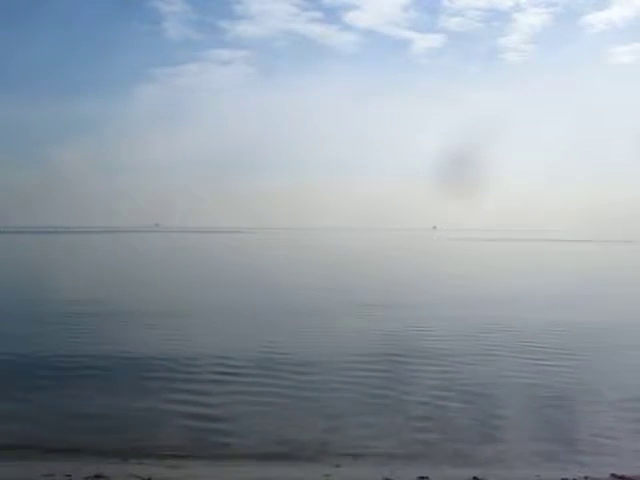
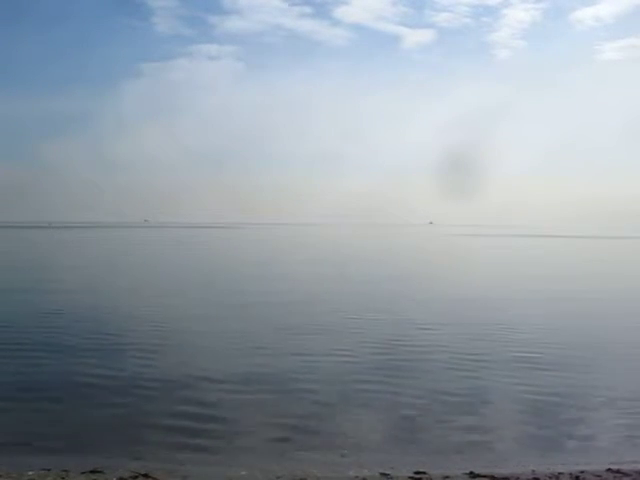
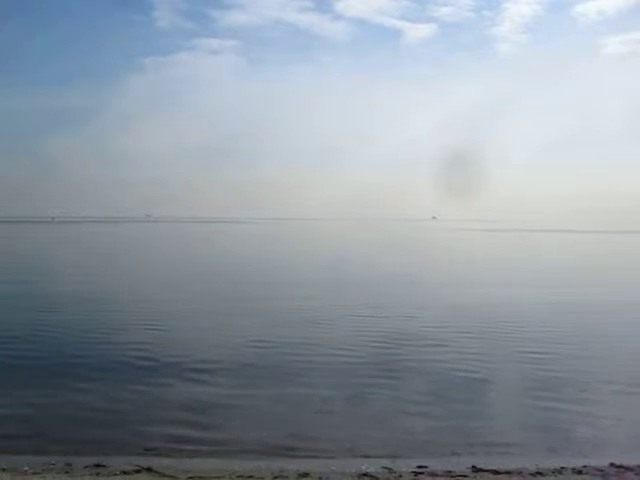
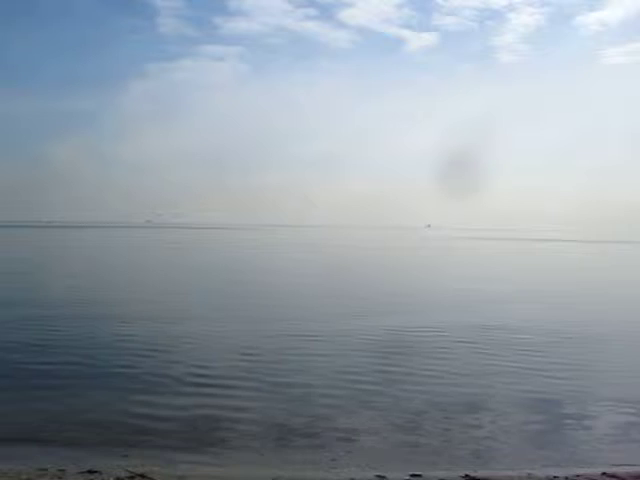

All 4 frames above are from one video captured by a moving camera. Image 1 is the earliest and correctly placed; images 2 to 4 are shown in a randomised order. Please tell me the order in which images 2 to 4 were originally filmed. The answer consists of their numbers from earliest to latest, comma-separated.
4, 2, 3
